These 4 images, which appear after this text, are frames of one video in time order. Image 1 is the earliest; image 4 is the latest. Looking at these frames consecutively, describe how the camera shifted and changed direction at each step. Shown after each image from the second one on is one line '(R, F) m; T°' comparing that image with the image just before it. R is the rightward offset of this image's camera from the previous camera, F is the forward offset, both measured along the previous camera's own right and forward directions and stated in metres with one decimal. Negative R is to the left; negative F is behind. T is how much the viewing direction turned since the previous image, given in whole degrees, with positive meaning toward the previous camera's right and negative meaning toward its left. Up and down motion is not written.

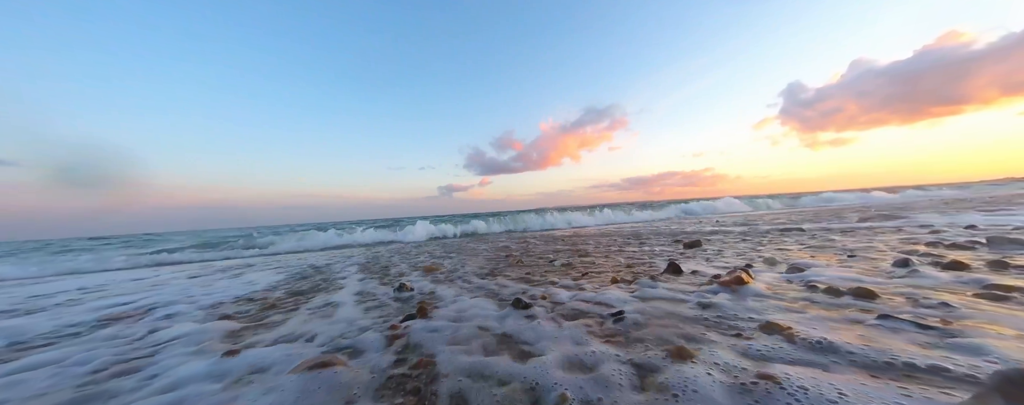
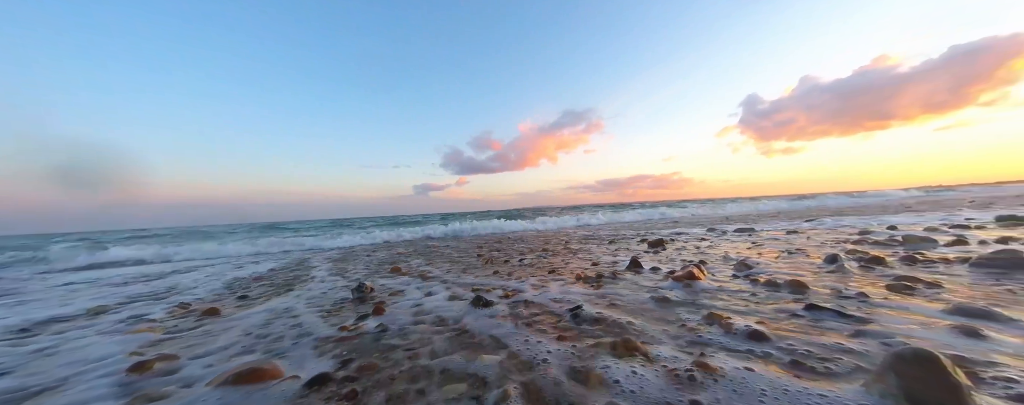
(+0.1, 0.0) m; +5°
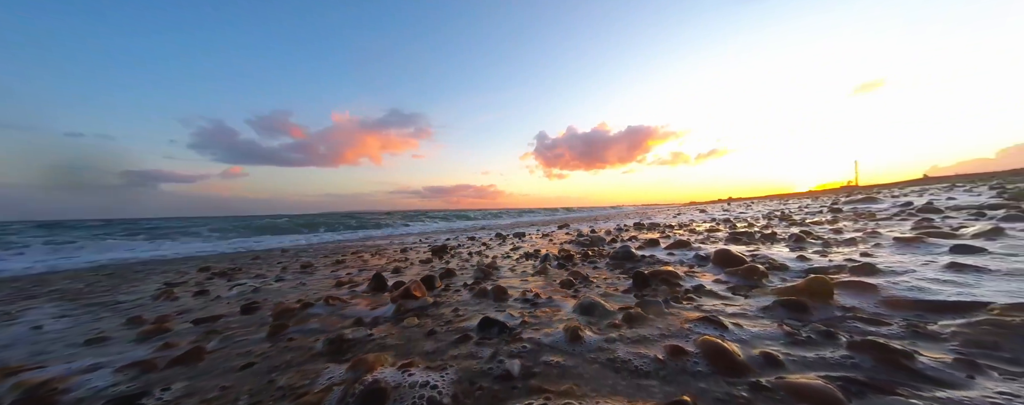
(+1.1, +0.4) m; +36°
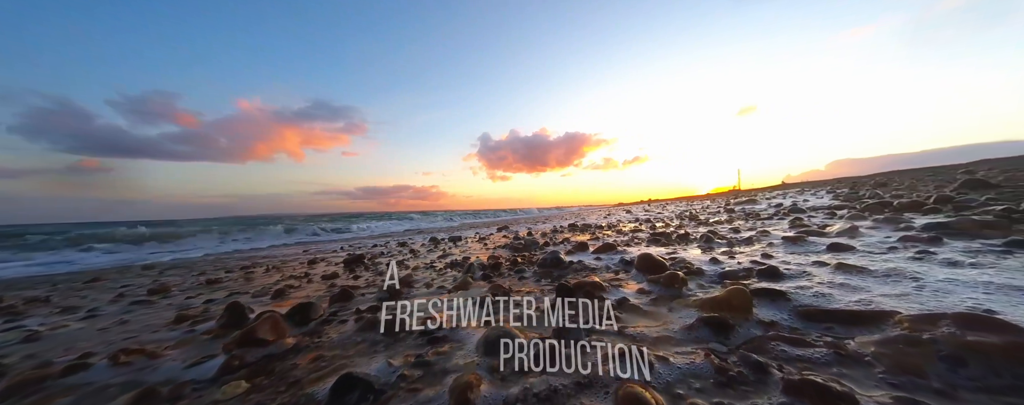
(+0.4, +0.5) m; +12°
